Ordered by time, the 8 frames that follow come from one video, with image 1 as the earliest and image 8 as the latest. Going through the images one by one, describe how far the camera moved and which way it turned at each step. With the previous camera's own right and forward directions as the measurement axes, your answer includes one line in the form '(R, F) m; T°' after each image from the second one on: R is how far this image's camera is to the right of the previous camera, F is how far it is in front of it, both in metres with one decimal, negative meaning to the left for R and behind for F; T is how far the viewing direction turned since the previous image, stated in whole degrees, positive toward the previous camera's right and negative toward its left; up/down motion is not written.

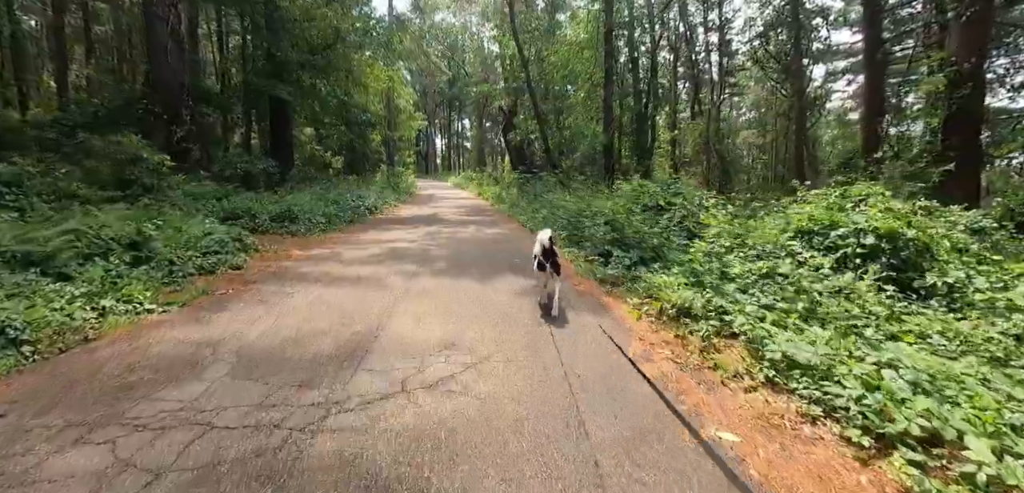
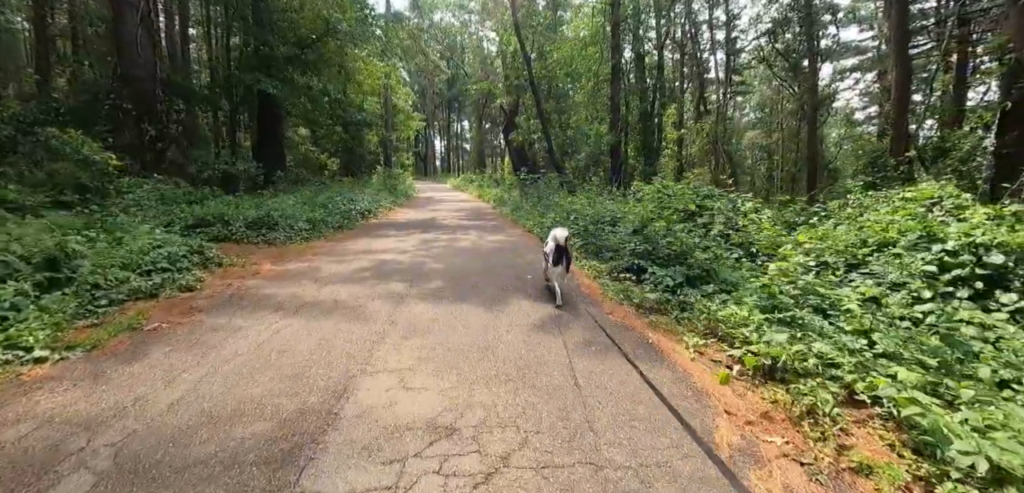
(-0.2, +1.3) m; 0°
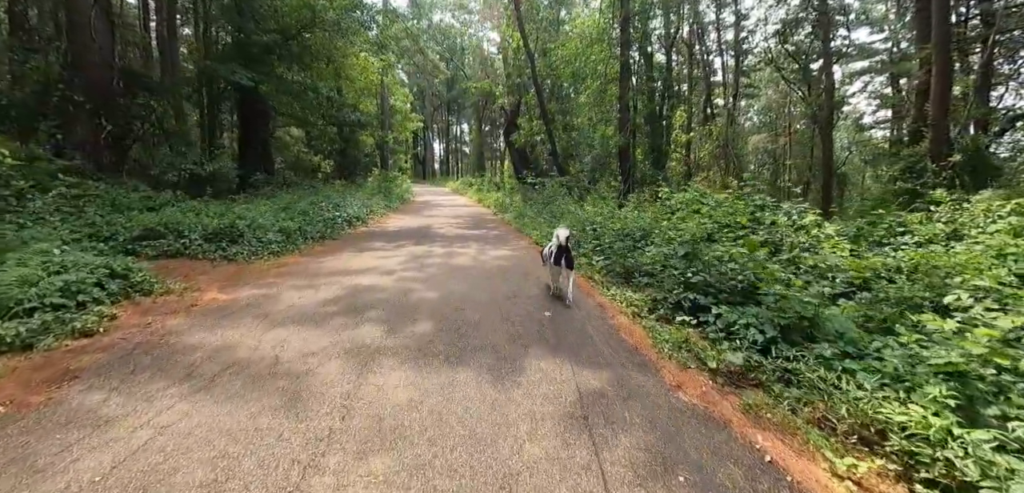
(-0.2, +1.6) m; 0°
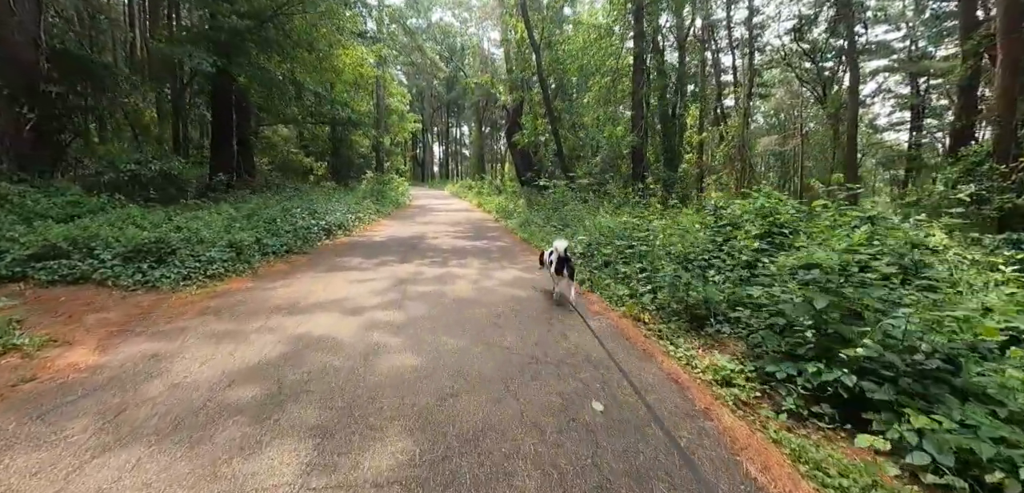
(-0.2, +2.0) m; 0°
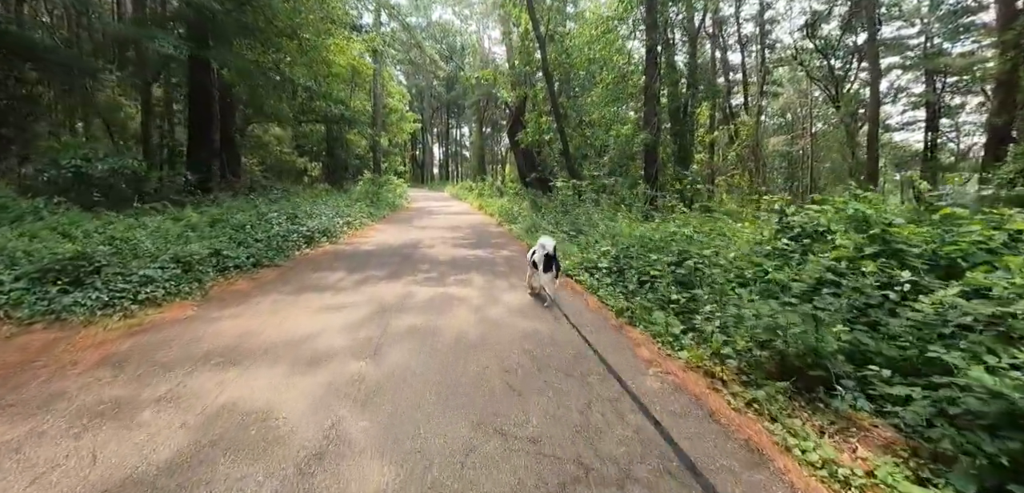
(-0.2, +1.5) m; 0°
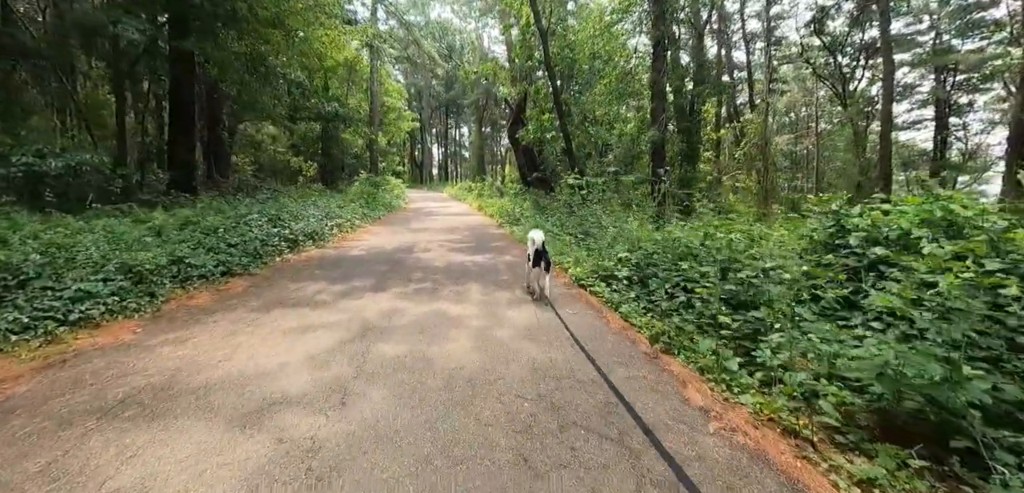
(-0.1, +0.9) m; 0°
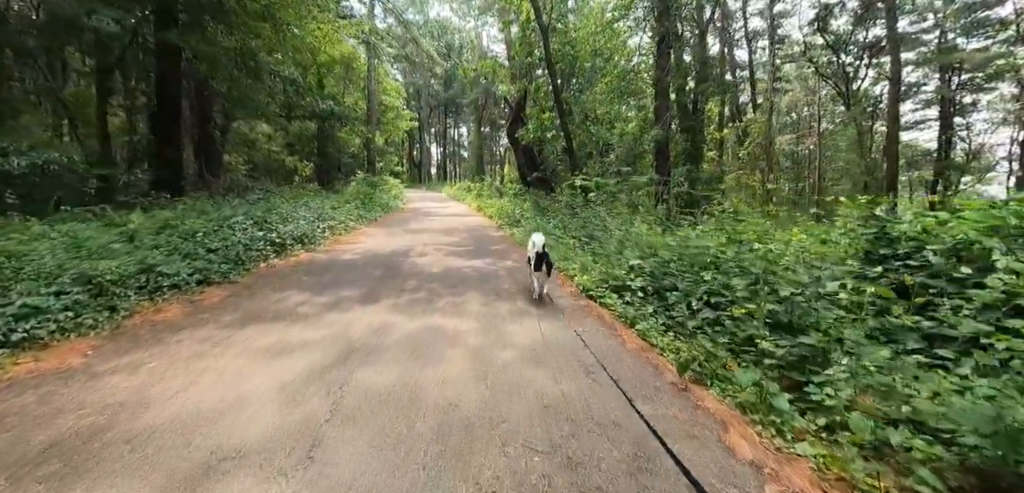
(0.0, +0.5) m; 0°
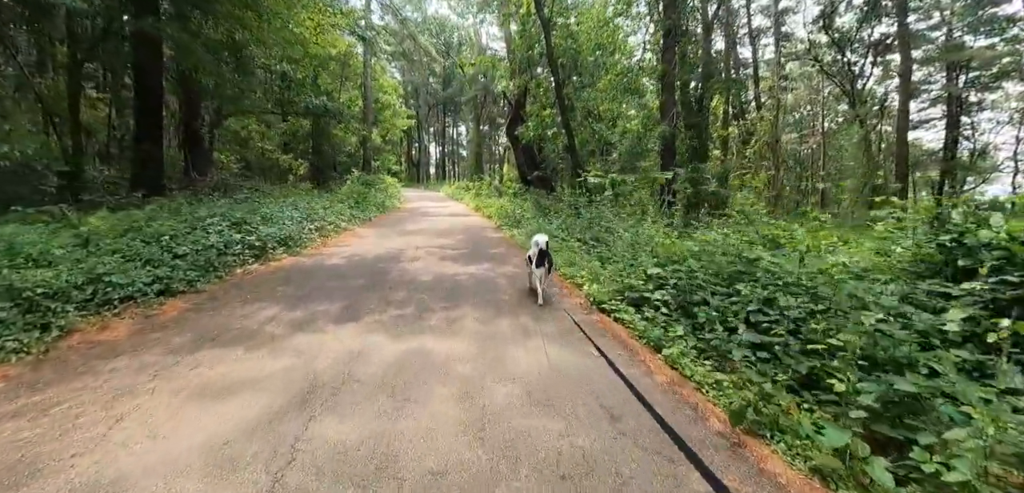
(0.0, +0.7) m; 0°
